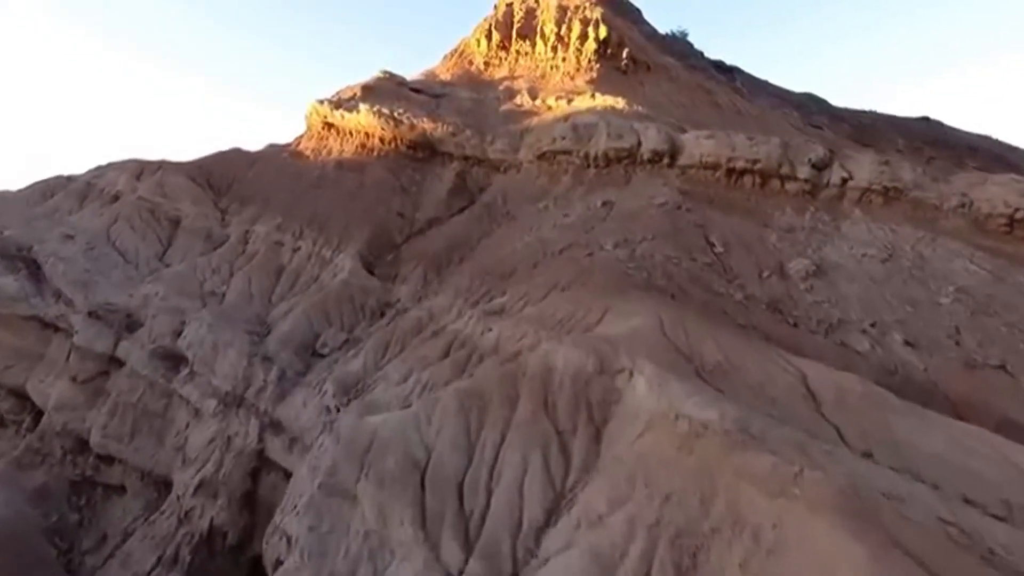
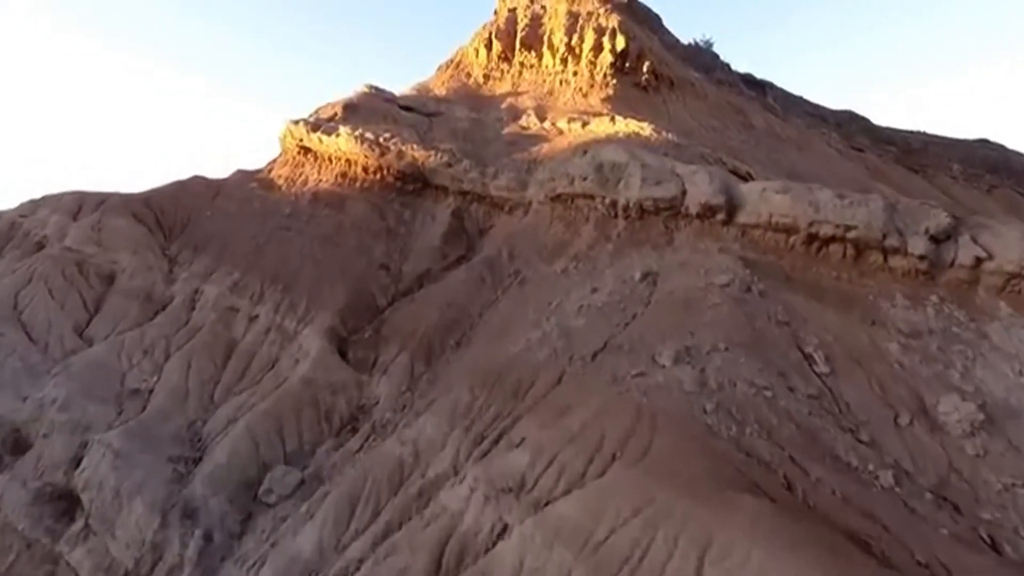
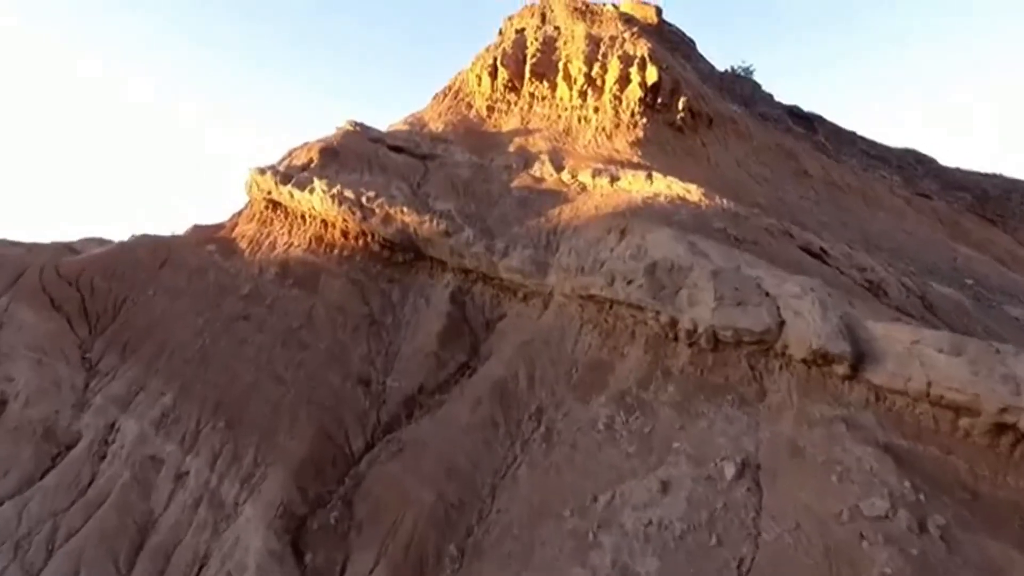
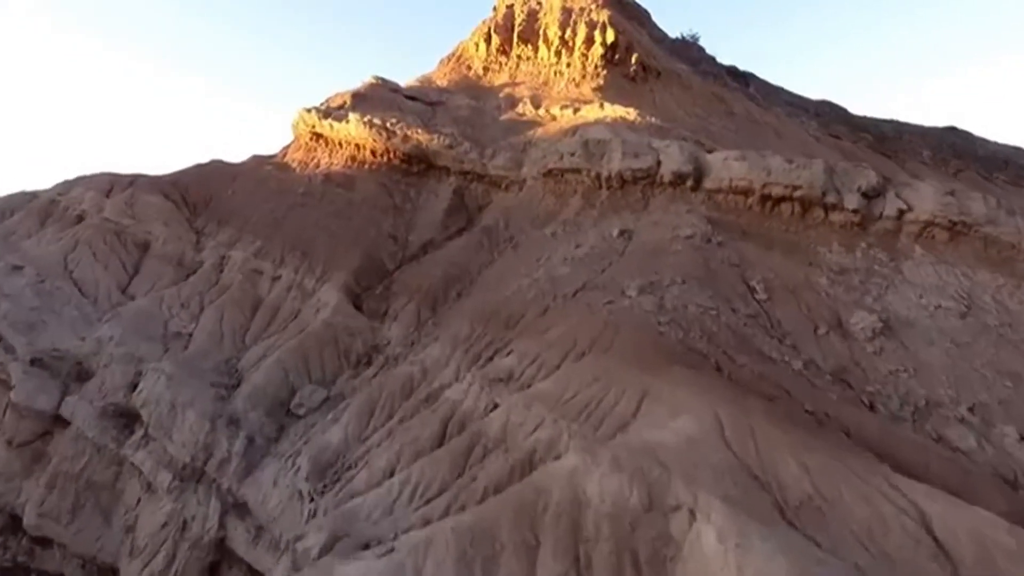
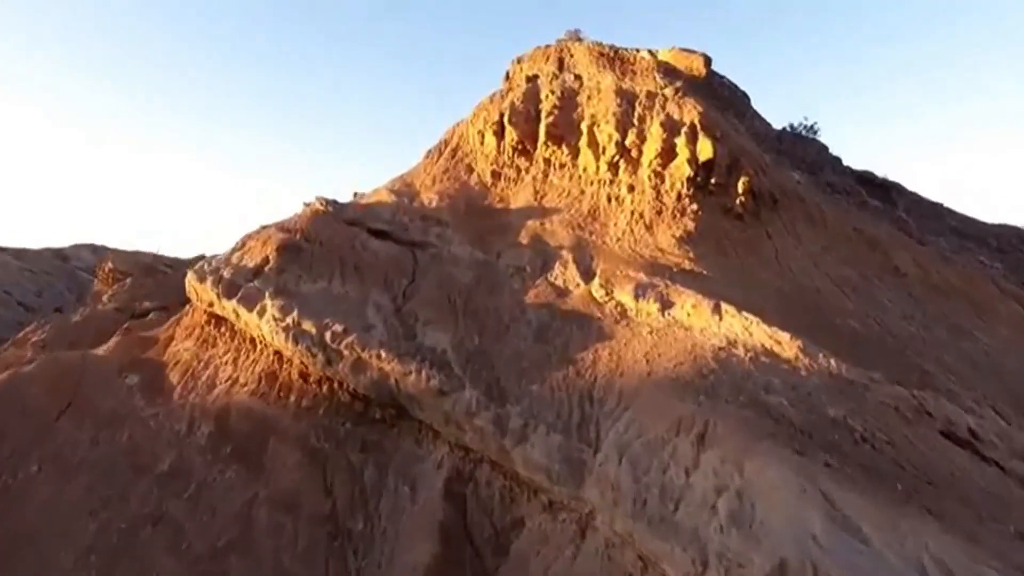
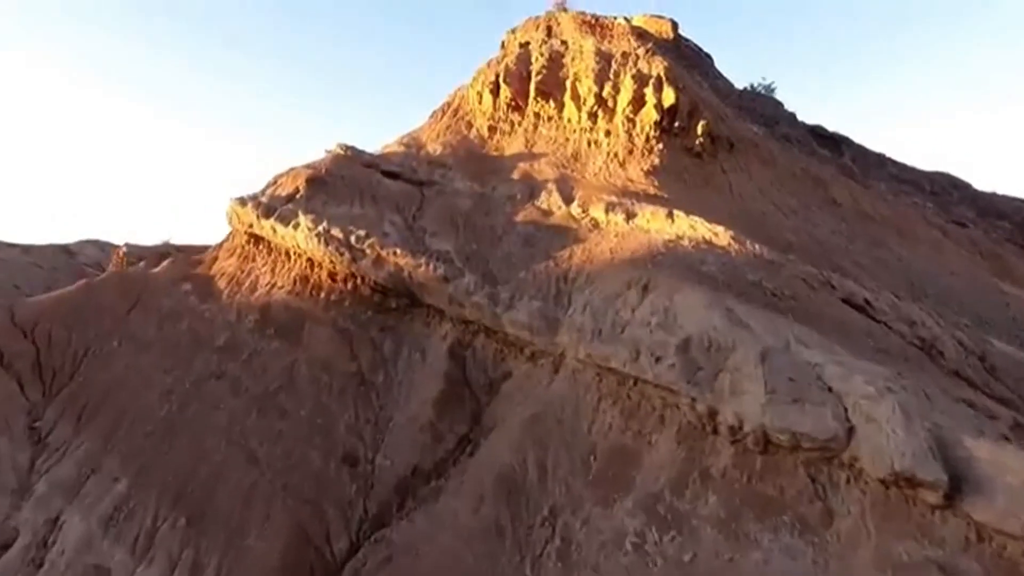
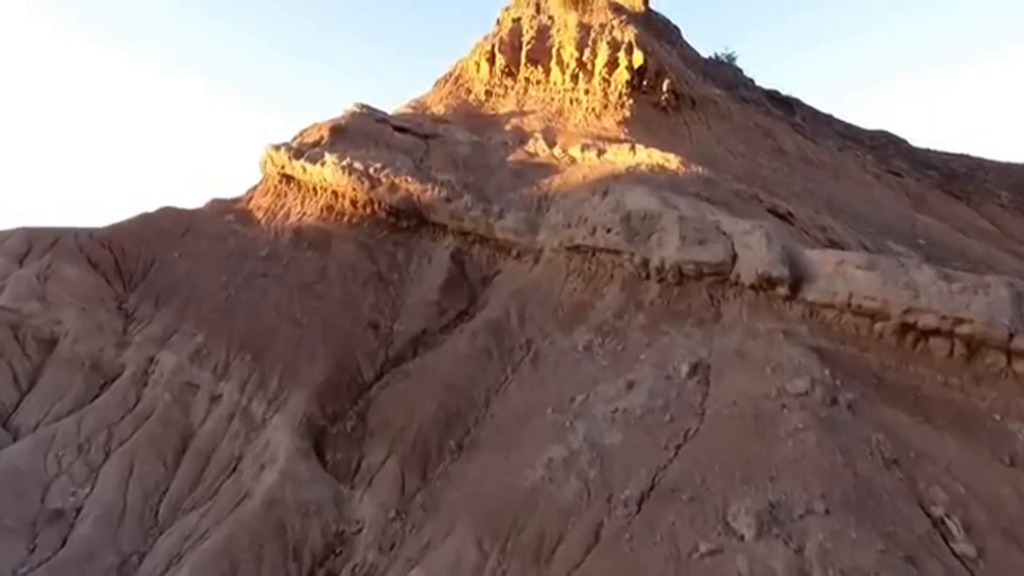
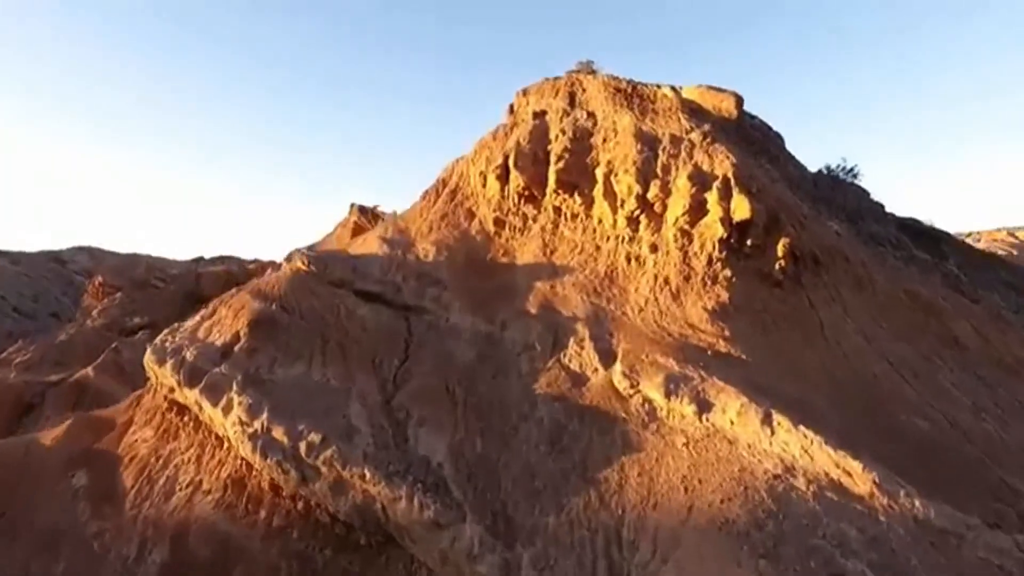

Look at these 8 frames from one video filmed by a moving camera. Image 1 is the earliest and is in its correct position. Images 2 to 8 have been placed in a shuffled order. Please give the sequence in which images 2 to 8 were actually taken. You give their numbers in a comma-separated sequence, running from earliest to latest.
4, 2, 7, 3, 6, 5, 8
